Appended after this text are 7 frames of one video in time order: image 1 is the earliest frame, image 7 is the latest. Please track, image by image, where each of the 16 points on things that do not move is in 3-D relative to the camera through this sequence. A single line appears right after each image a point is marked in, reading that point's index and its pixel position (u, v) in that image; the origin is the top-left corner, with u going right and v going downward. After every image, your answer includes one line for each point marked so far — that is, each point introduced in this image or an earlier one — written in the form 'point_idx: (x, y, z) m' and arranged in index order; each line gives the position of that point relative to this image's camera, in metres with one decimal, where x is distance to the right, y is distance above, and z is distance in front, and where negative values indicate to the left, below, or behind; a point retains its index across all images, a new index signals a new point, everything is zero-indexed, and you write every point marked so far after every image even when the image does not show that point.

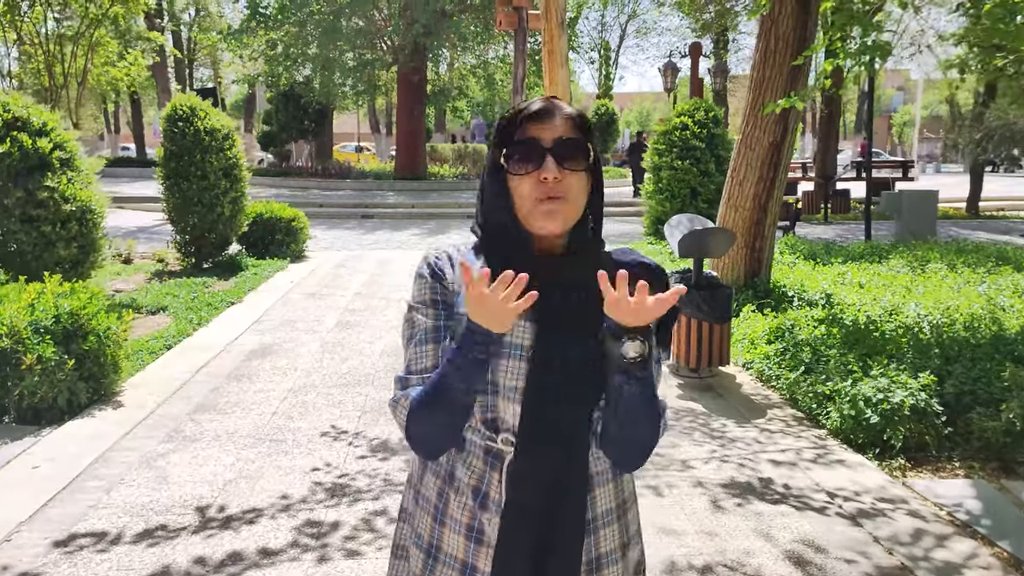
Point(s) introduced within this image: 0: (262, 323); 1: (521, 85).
0: (-2.2, -0.3, +7.7) m
1: (+0.1, +3.0, +12.9) m
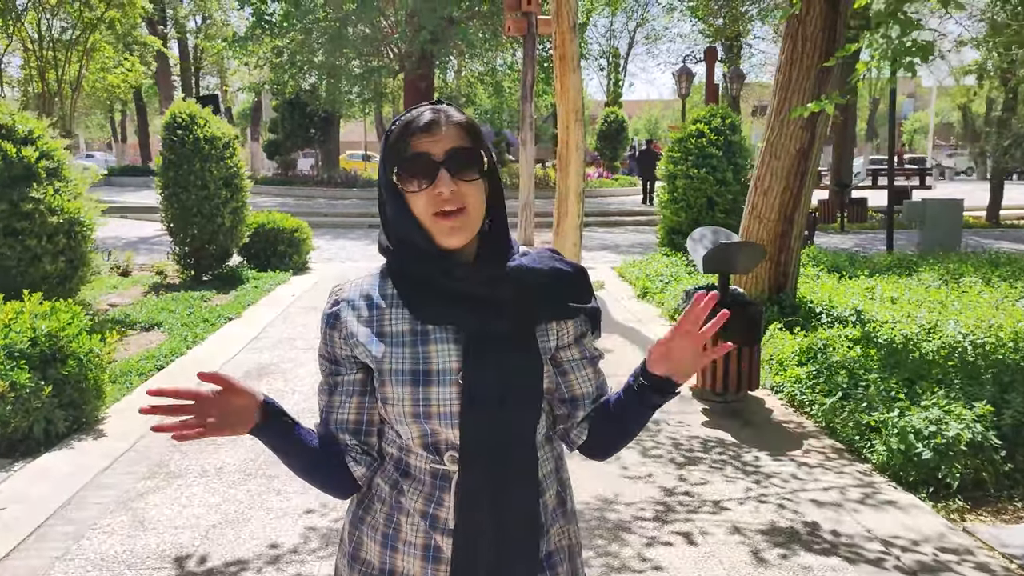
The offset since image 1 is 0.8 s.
0: (-2.1, -0.4, +7.4) m
1: (+0.2, +2.8, +12.6) m
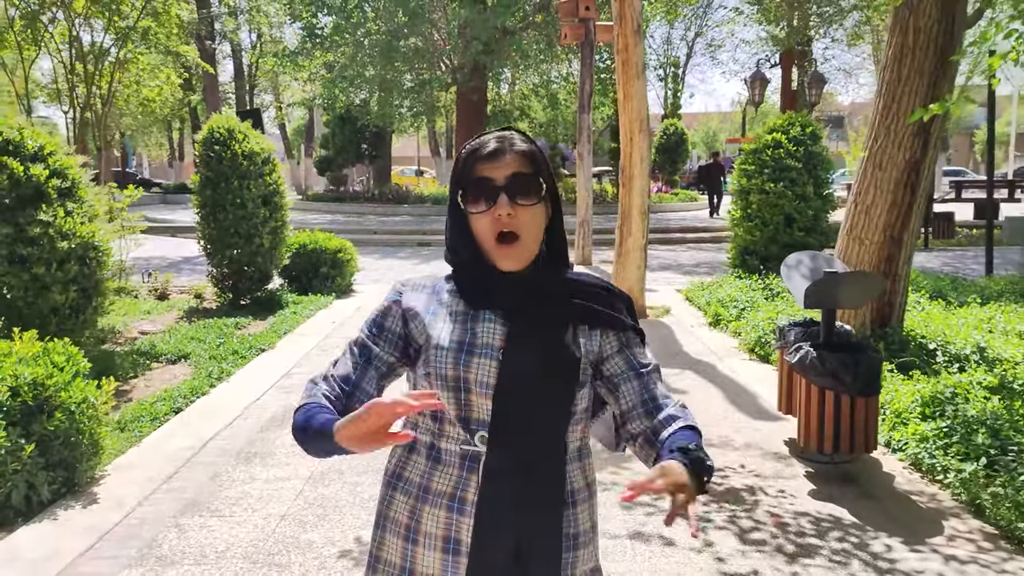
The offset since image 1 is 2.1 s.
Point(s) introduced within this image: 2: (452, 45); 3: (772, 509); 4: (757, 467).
0: (-1.7, -0.7, +6.6) m
1: (+1.0, +2.5, +11.7) m
2: (-1.4, +5.6, +20.0) m
3: (+1.2, -1.0, +4.0) m
4: (+1.3, -0.9, +4.6) m
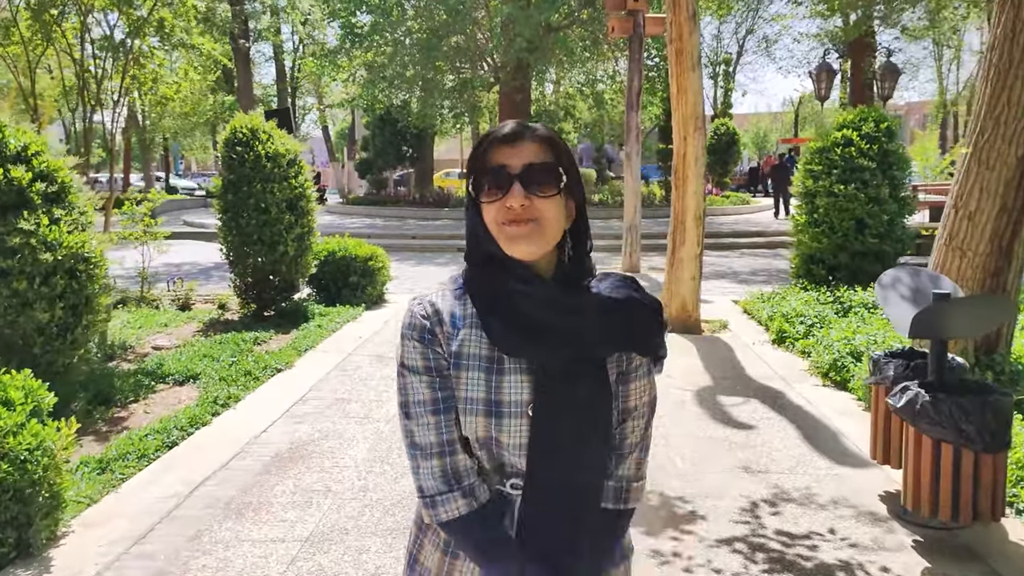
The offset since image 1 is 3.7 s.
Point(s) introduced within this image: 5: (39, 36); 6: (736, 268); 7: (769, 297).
0: (-1.4, -0.8, +5.9) m
1: (+1.6, +2.3, +10.9) m
2: (-0.4, +5.5, +19.3) m
3: (+1.3, -1.1, +3.1) m
4: (+1.5, -1.1, +3.7) m
5: (-4.4, +2.3, +8.0) m
6: (+3.7, +0.3, +14.2) m
7: (+2.8, -0.1, +9.5) m
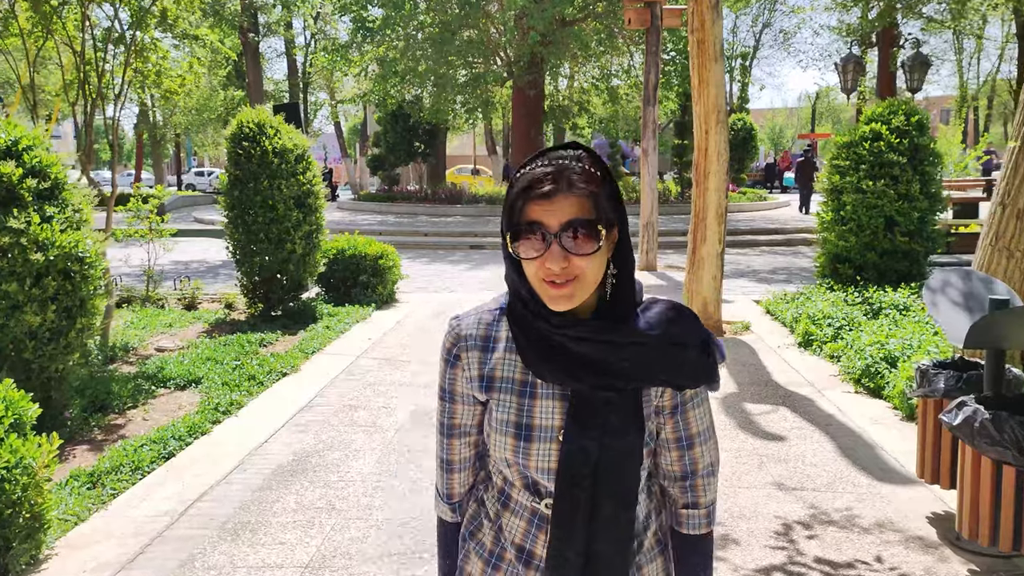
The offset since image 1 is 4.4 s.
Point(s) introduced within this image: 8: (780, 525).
0: (-1.3, -0.8, +5.7) m
1: (+1.7, +2.3, +10.6) m
2: (-0.1, +5.5, +19.0) m
3: (+1.4, -1.2, +2.8) m
4: (+1.5, -1.1, +3.4) m
5: (-4.2, +2.3, +7.7) m
6: (+3.9, +0.4, +13.8) m
7: (+3.0, -0.1, +9.1) m
8: (+1.2, -1.0, +3.8) m
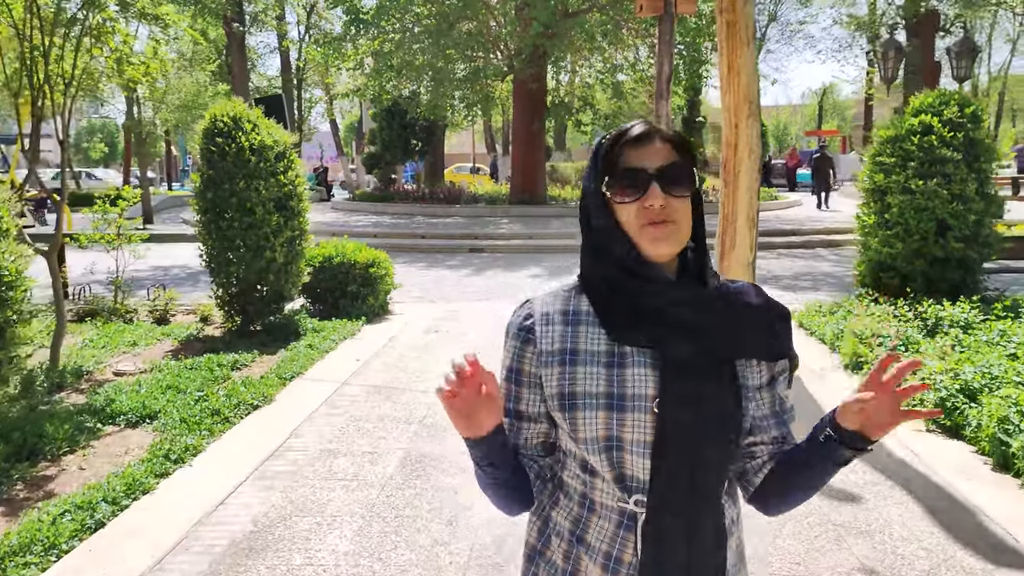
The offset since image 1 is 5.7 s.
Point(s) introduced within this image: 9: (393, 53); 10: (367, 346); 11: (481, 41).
0: (-1.3, -0.9, +4.7) m
1: (+1.8, +2.2, +9.6) m
2: (-0.1, +5.4, +18.0) m
3: (+1.5, -1.3, +1.9) m
4: (+1.6, -1.2, +2.5) m
5: (-4.2, +2.2, +6.8) m
6: (+4.0, +0.3, +12.9) m
7: (+3.0, -0.2, +8.2) m
8: (+1.2, -1.2, +2.8) m
9: (-2.6, +5.2, +19.0) m
10: (-1.3, -0.5, +7.8) m
11: (-0.7, +5.4, +18.9) m
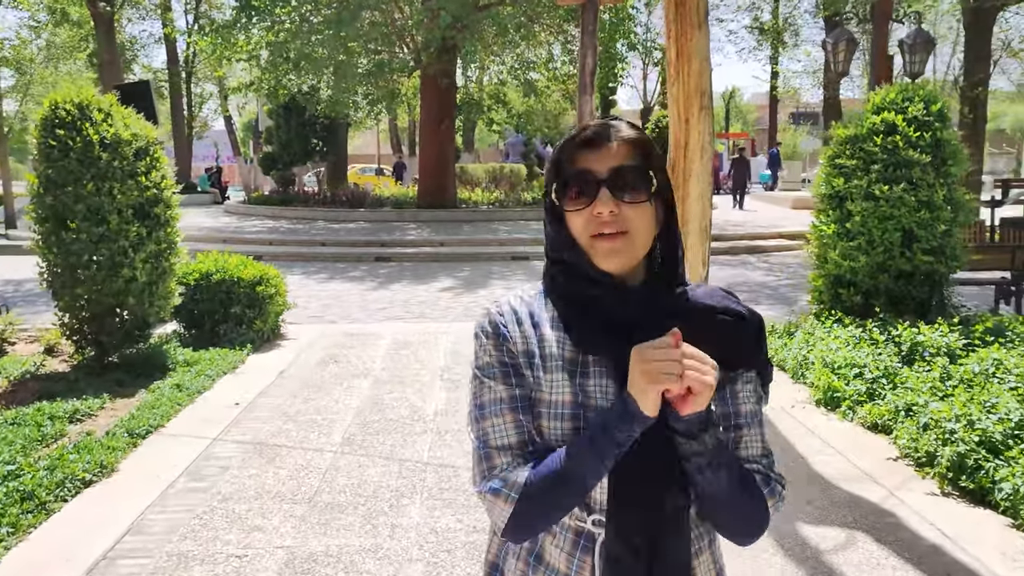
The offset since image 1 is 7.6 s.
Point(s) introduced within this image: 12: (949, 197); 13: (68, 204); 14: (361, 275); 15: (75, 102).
0: (-1.6, -1.1, +3.4) m
1: (+0.9, +2.1, +8.6) m
2: (-1.9, +5.2, +16.7) m
3: (+1.4, -1.4, +0.9) m
4: (+1.5, -1.3, +1.4) m
5: (-4.7, +2.0, +5.1) m
6: (+2.7, +0.1, +12.0) m
7: (+2.3, -0.4, +7.3) m
8: (+1.1, -1.3, +1.8) m
9: (-4.5, +5.0, +17.5) m
10: (-2.0, -0.7, +6.4) m
11: (-2.6, +5.2, +17.5) m
12: (+3.5, +0.7, +6.9) m
13: (-3.3, +0.6, +6.4) m
14: (-2.2, +0.2, +12.4) m
15: (-3.3, +1.4, +6.5) m
